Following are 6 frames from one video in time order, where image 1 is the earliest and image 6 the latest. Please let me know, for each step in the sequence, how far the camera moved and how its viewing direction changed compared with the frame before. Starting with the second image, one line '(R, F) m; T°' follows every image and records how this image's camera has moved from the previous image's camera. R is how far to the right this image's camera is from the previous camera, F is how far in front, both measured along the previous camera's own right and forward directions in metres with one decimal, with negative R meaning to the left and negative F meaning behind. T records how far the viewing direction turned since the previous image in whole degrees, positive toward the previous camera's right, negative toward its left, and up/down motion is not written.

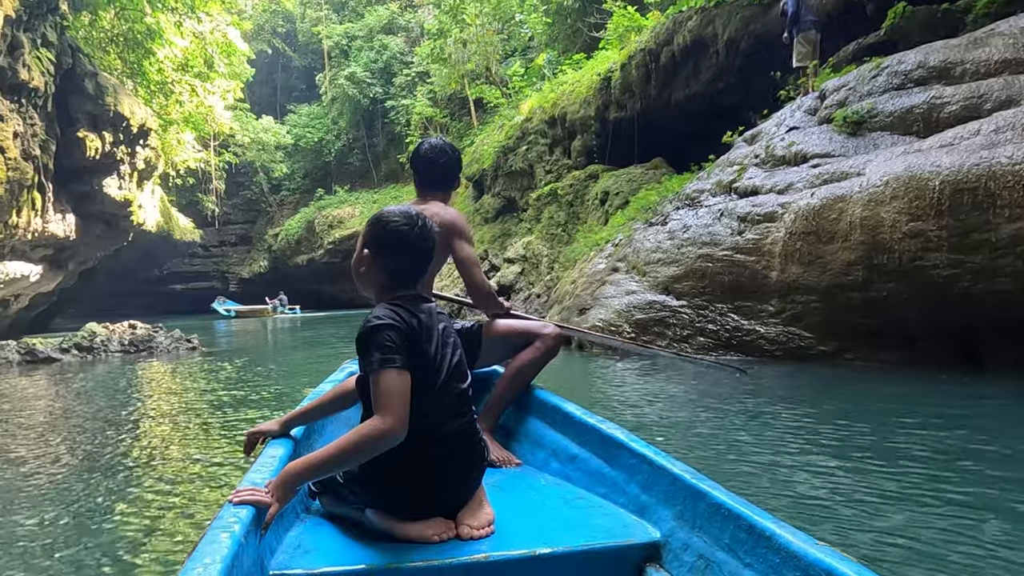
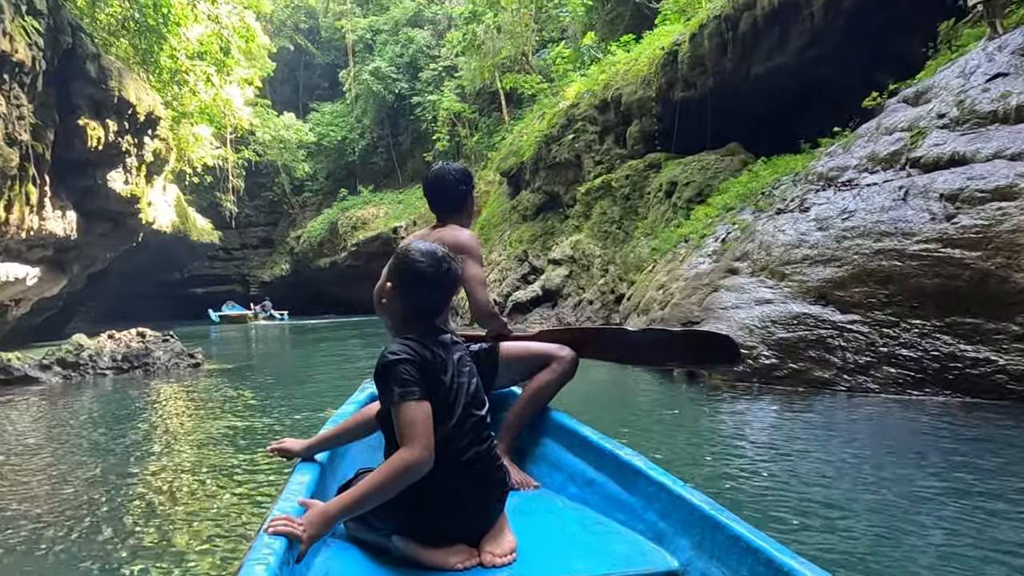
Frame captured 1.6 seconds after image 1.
(-0.3, +1.0) m; -2°
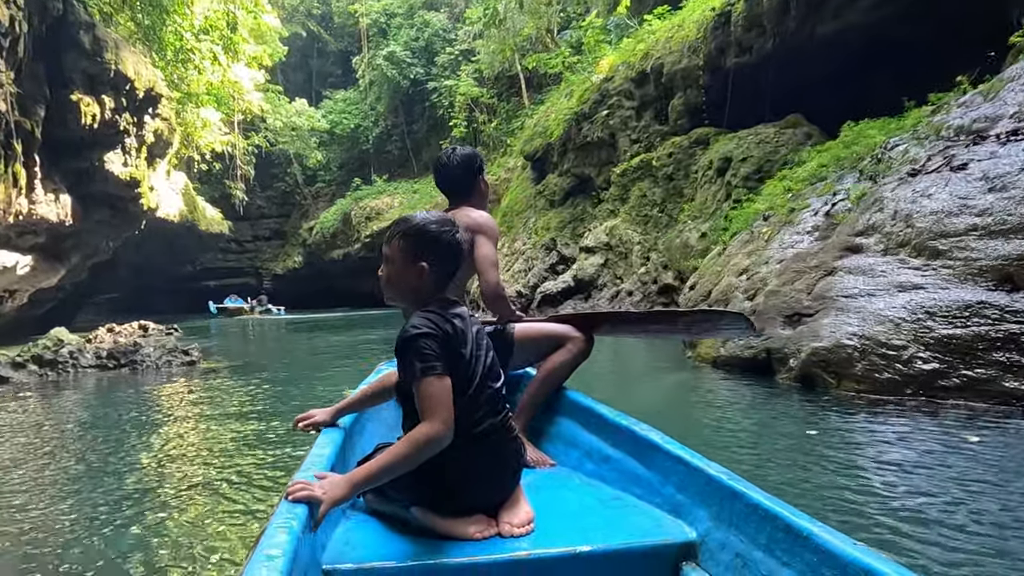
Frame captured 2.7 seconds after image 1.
(-0.2, +0.7) m; -1°
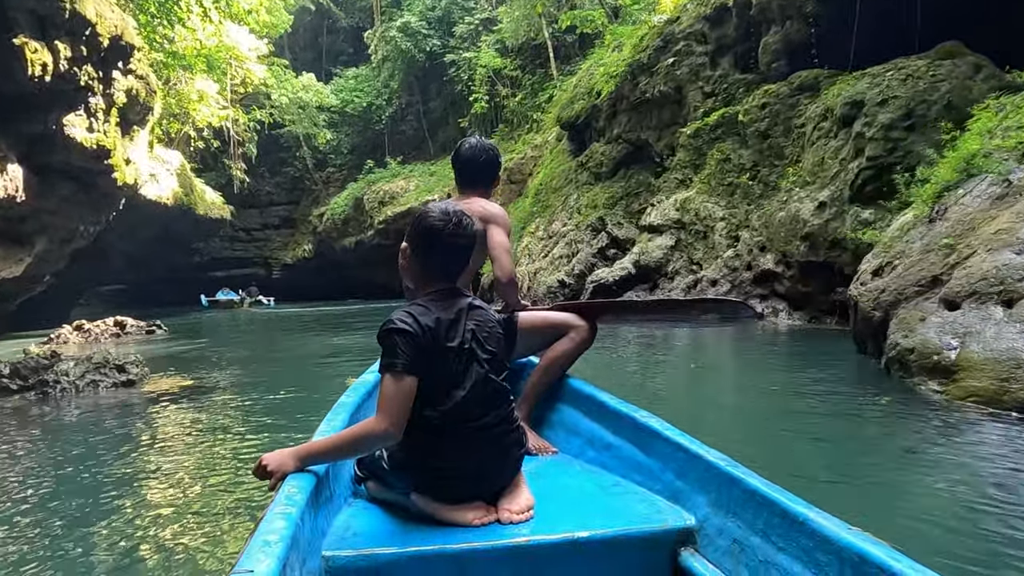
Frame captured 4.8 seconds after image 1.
(-0.3, +1.5) m; -1°
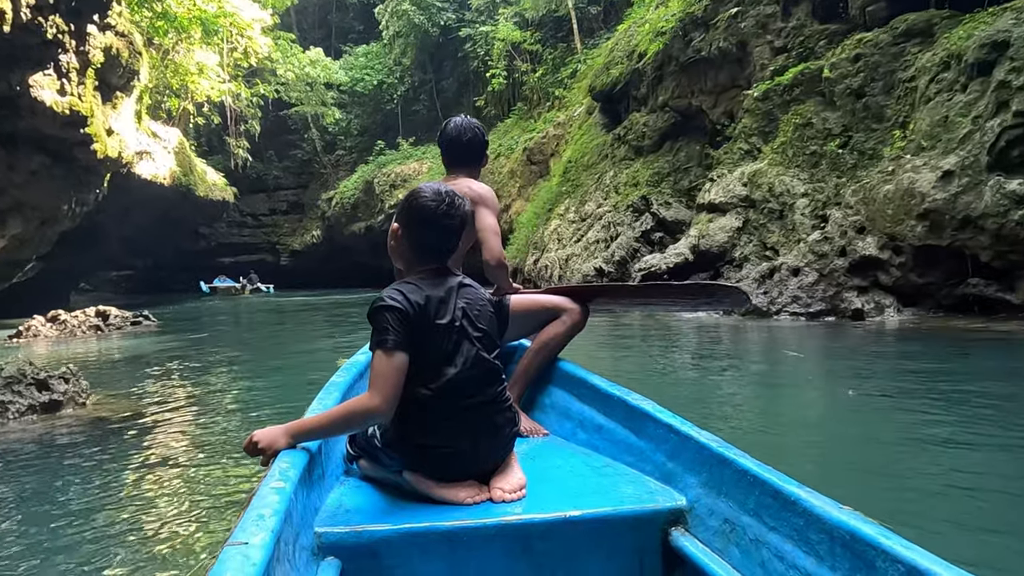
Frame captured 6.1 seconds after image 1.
(-0.2, +0.9) m; -1°
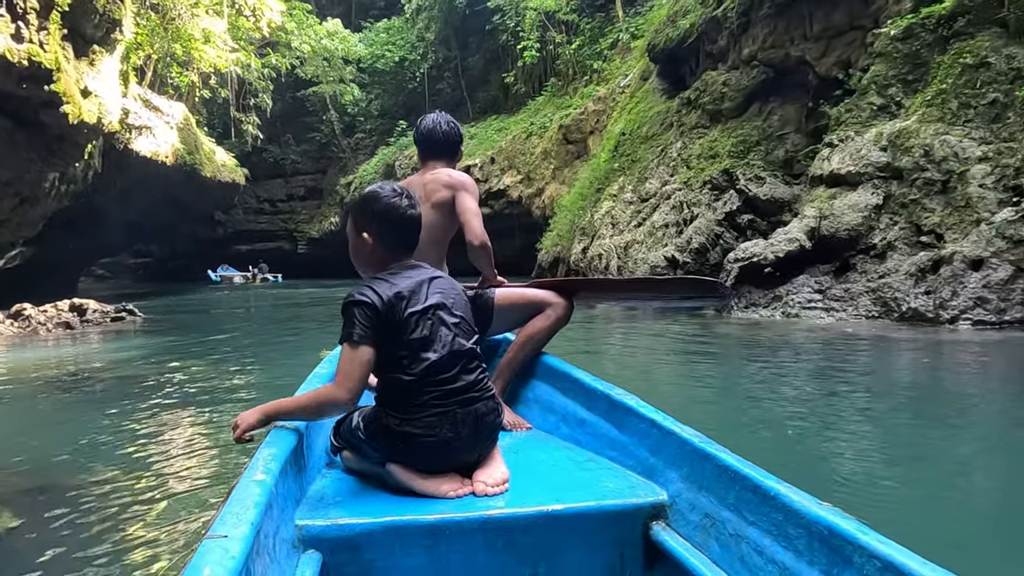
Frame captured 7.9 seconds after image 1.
(-0.2, +1.2) m; -1°
